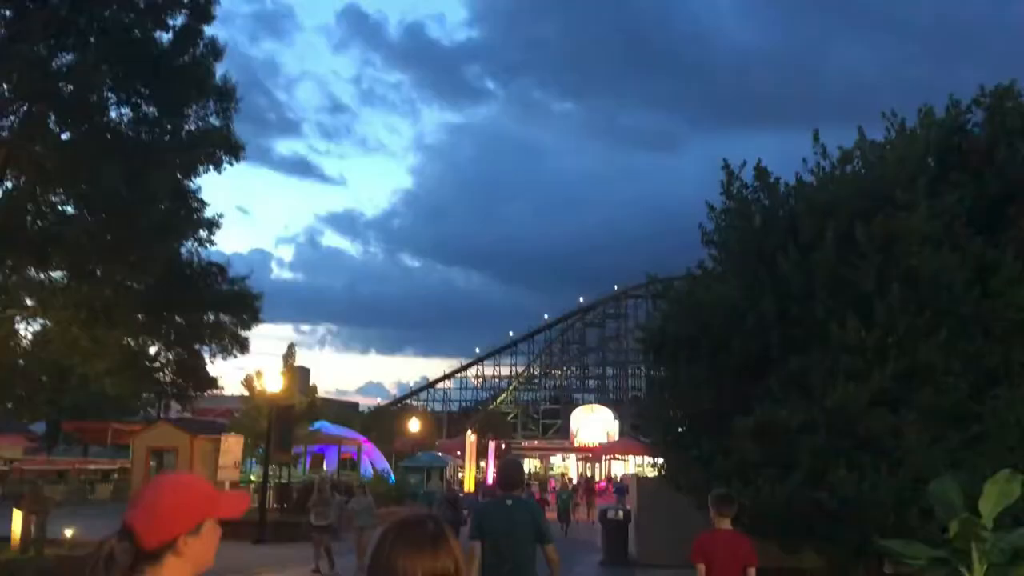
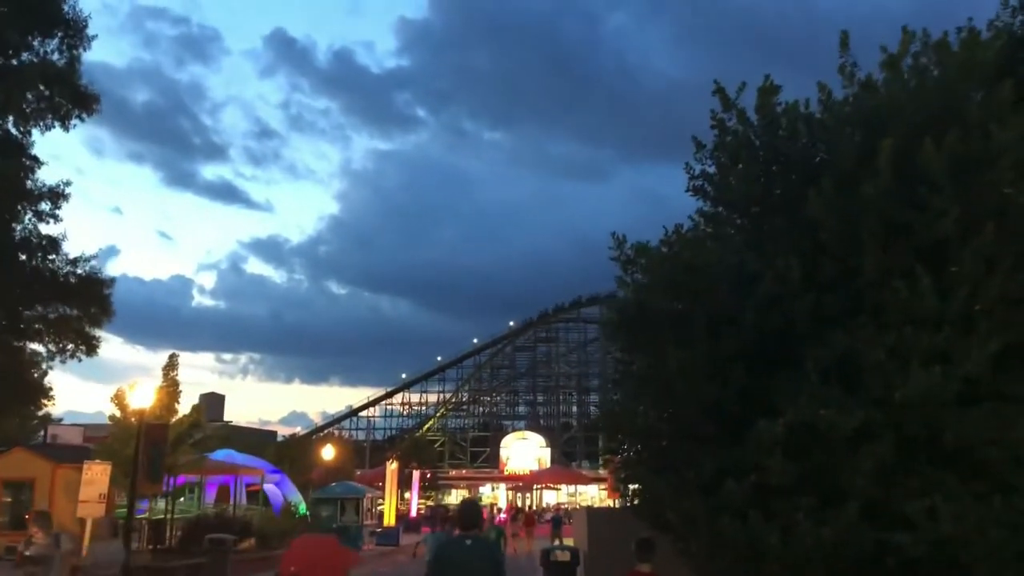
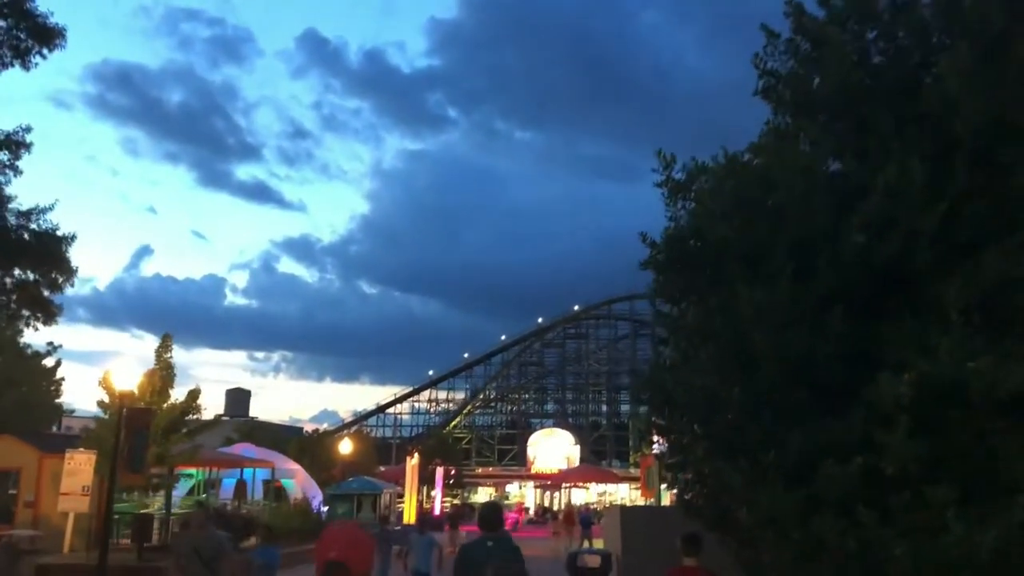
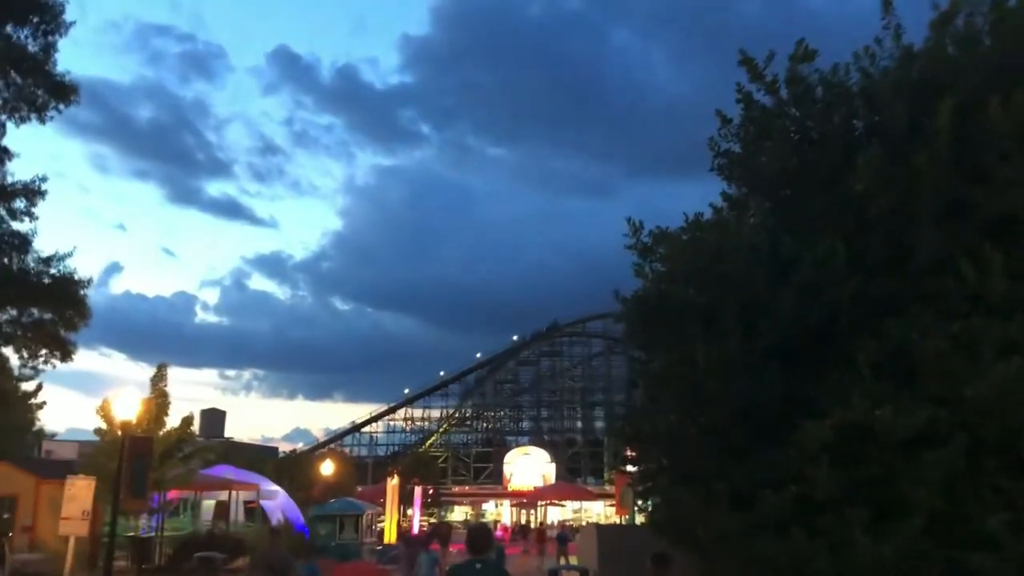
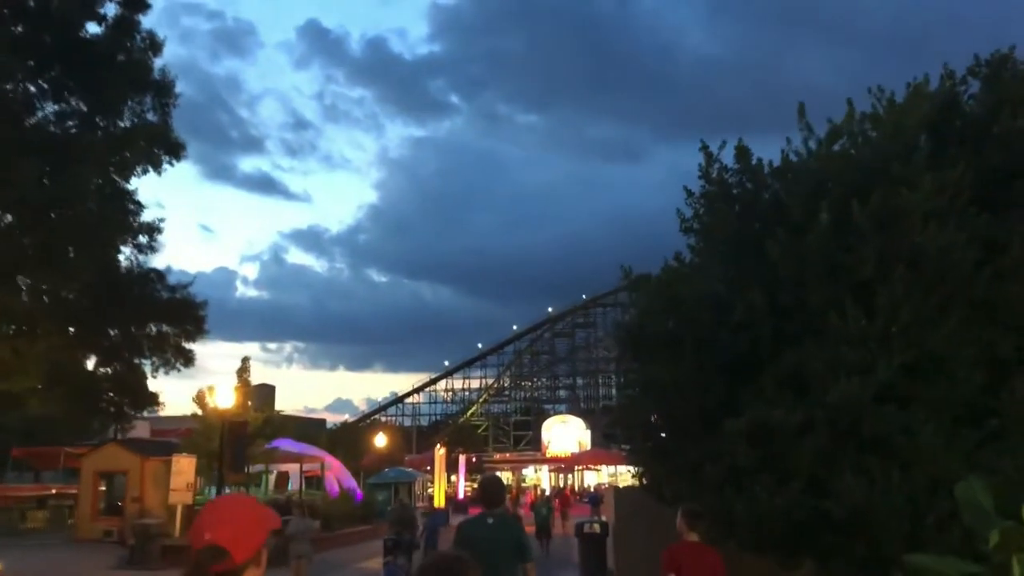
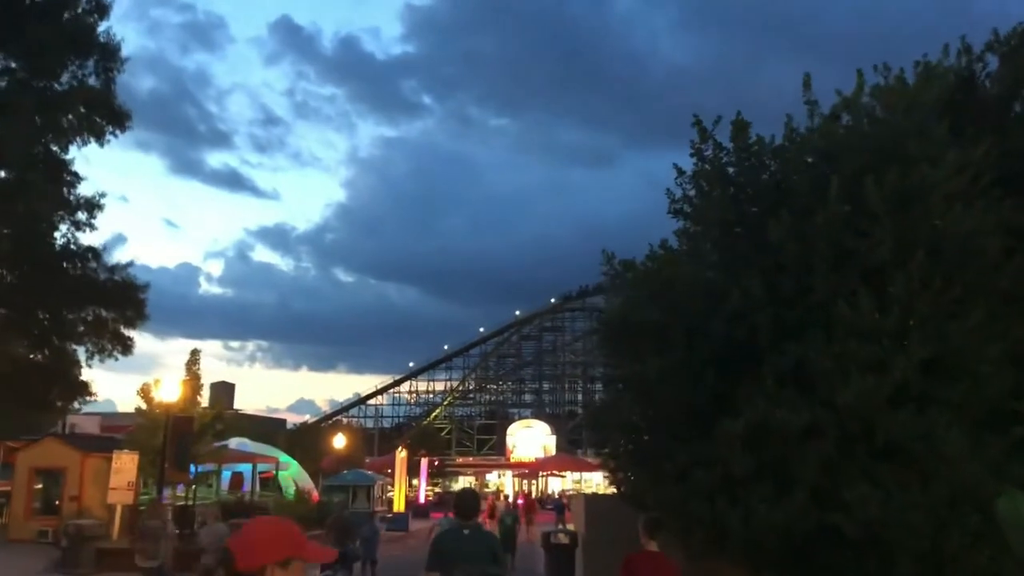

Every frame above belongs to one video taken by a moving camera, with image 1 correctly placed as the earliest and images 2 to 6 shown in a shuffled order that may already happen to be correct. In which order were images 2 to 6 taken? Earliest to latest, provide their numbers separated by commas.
5, 6, 2, 4, 3
